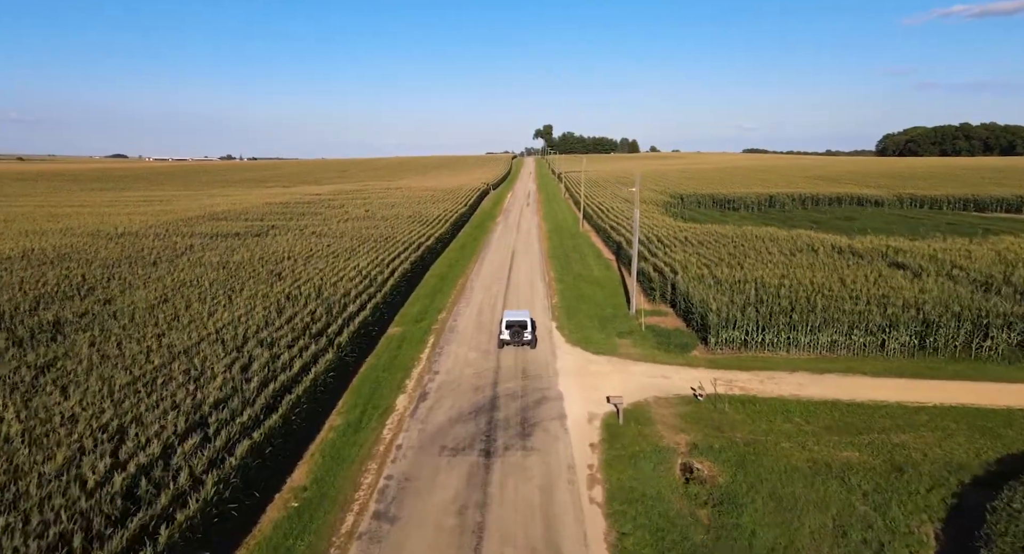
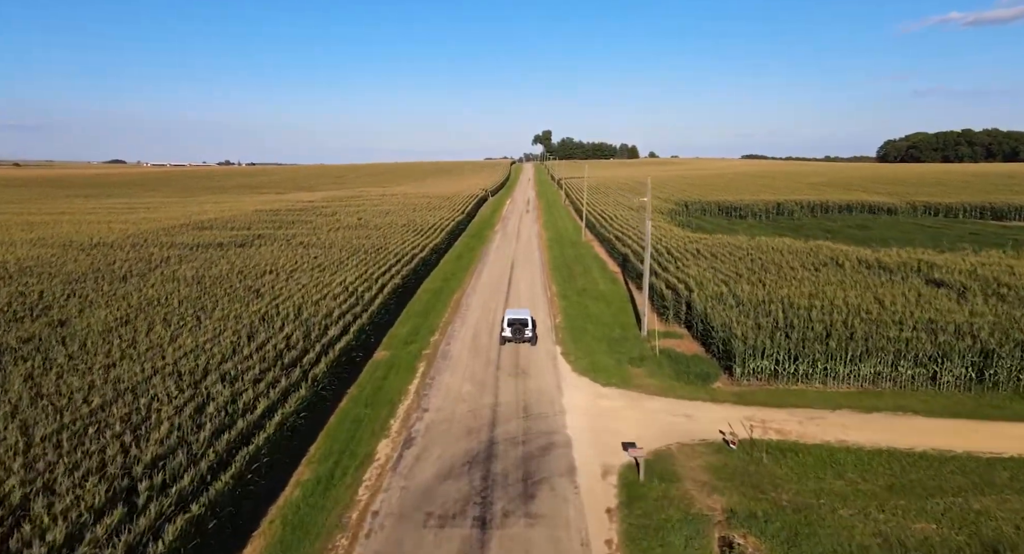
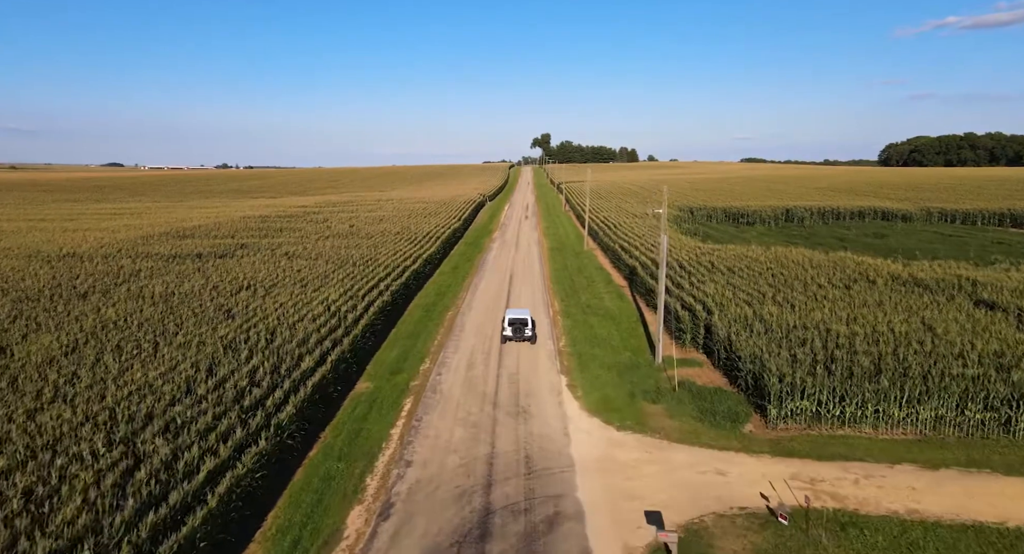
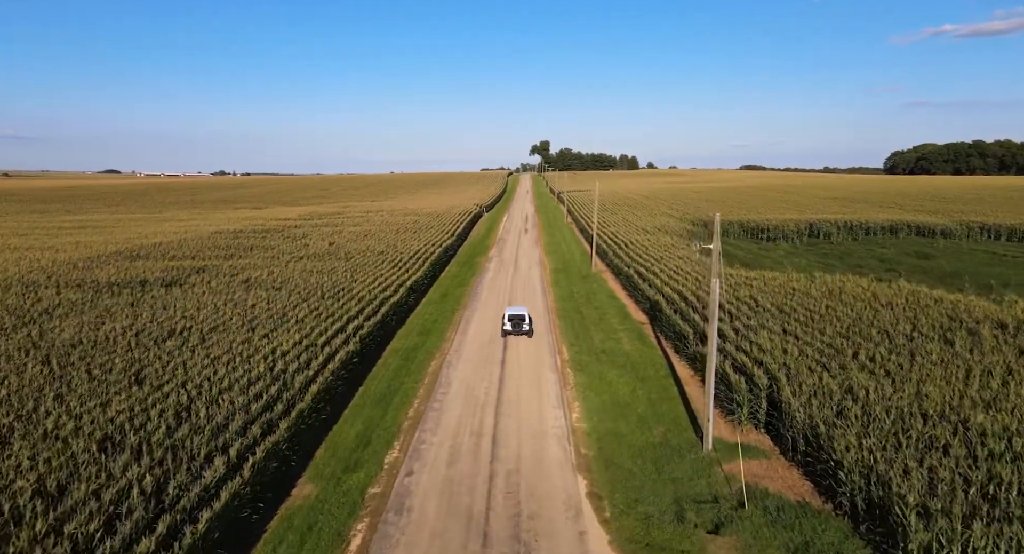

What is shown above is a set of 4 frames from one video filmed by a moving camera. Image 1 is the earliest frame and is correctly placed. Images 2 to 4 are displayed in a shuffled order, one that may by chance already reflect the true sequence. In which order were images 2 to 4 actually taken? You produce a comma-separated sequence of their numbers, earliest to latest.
2, 3, 4
